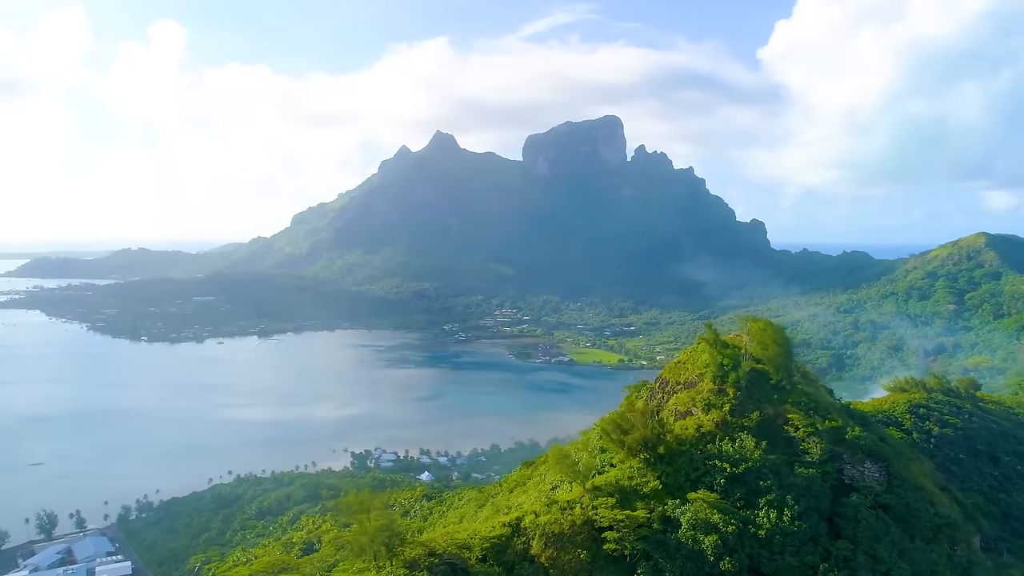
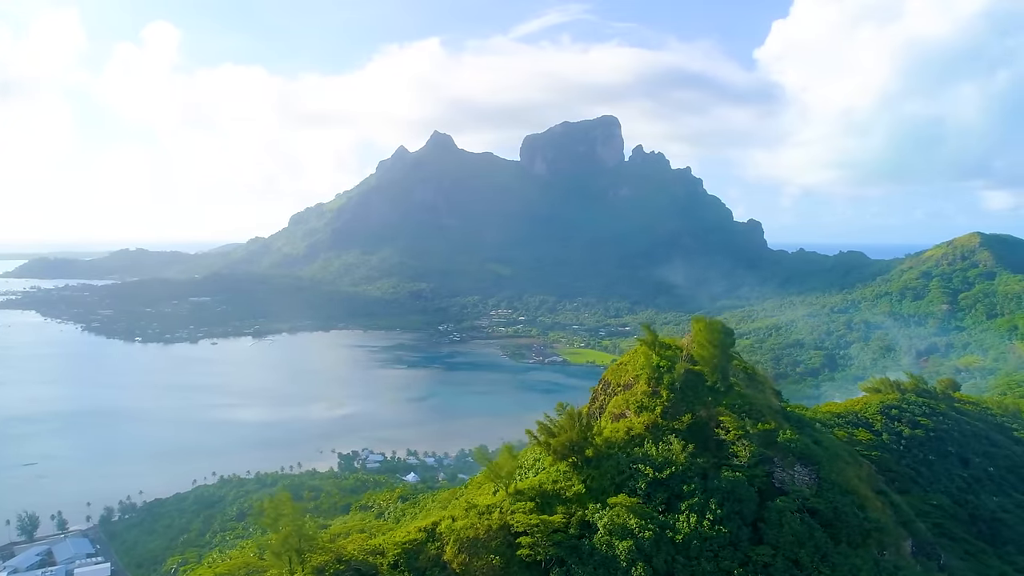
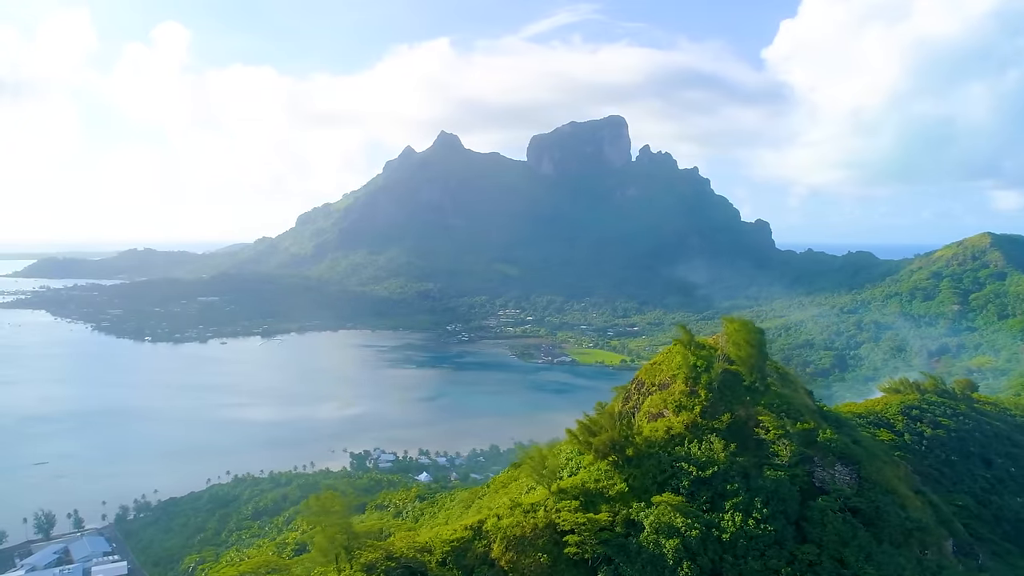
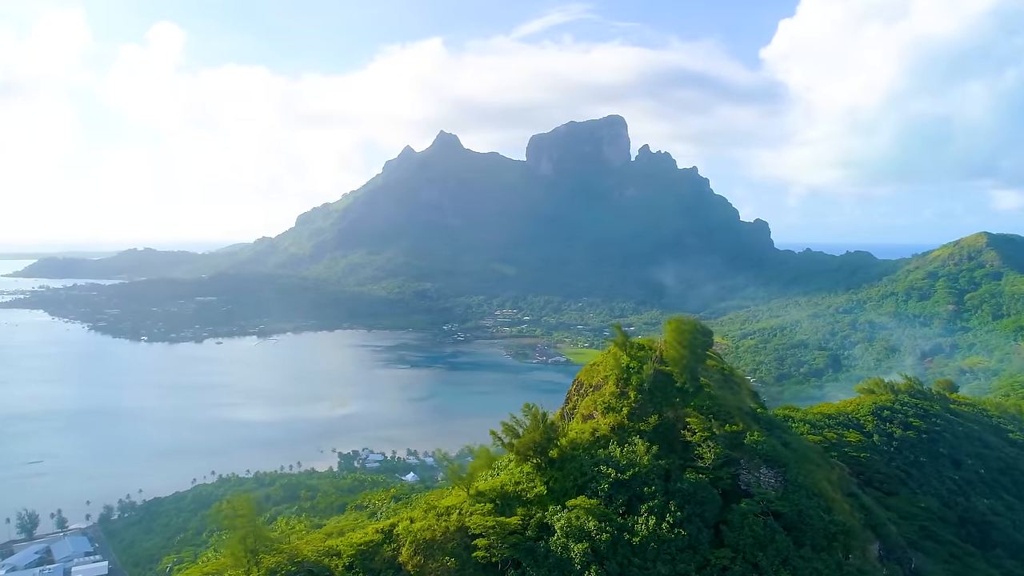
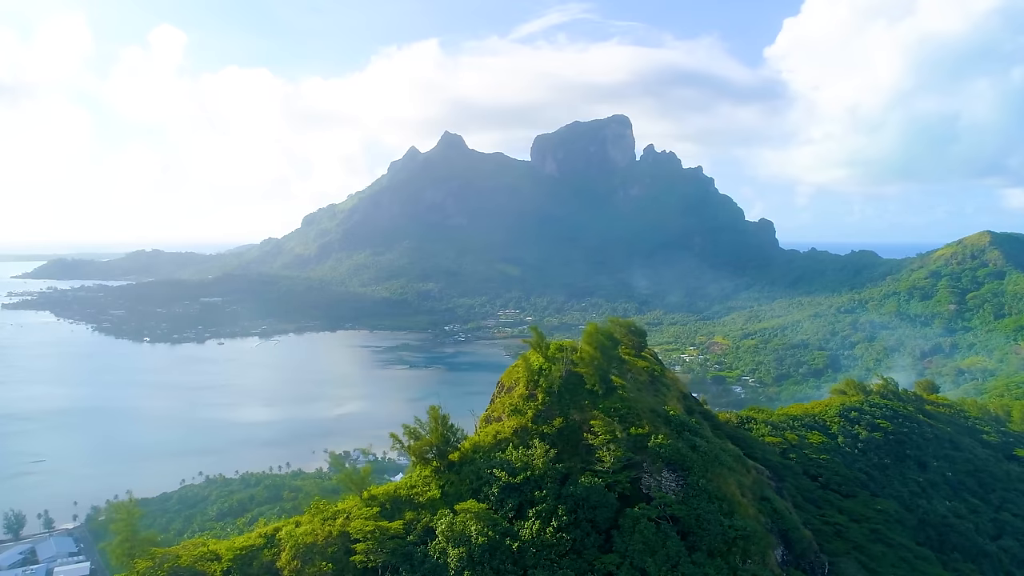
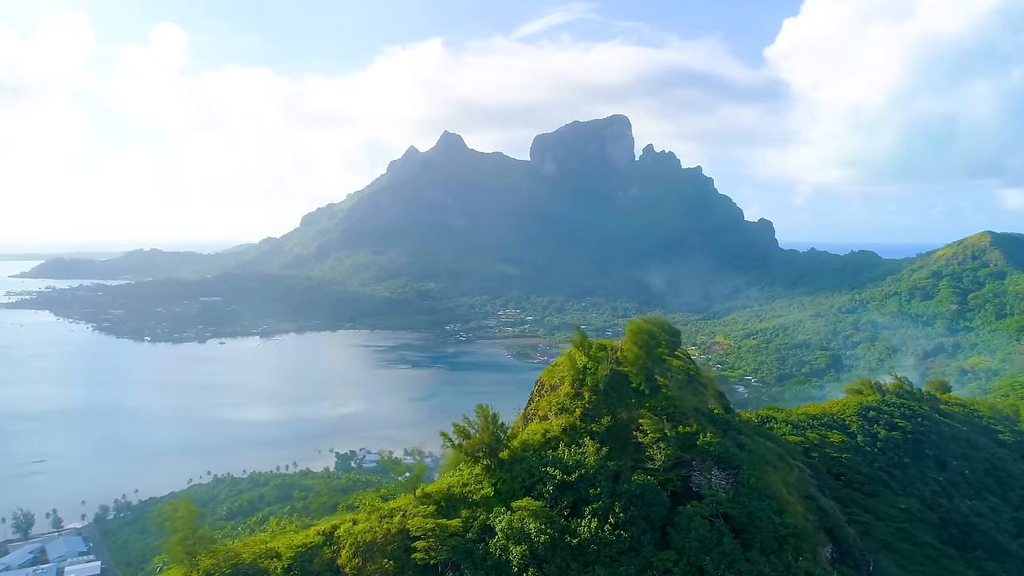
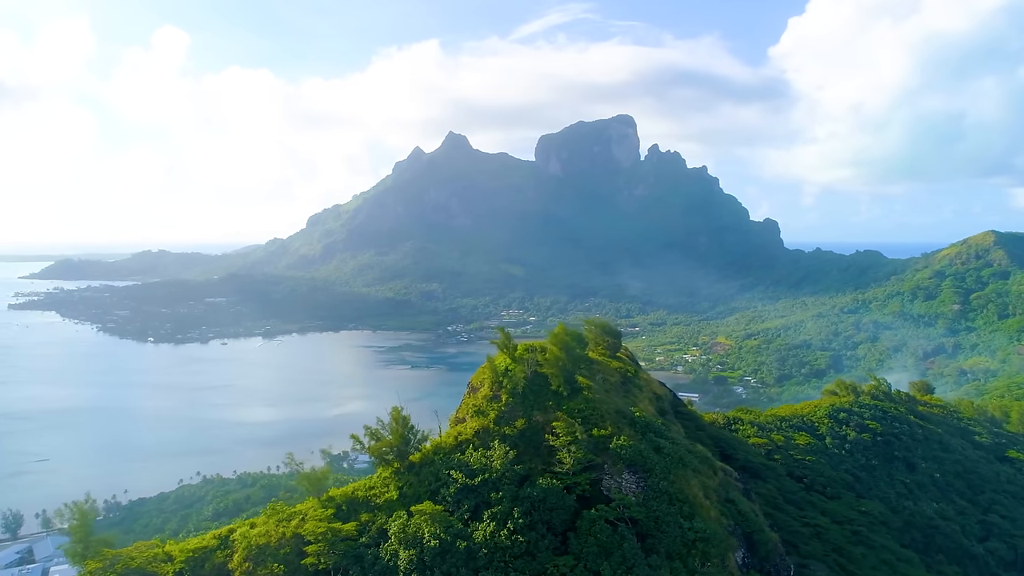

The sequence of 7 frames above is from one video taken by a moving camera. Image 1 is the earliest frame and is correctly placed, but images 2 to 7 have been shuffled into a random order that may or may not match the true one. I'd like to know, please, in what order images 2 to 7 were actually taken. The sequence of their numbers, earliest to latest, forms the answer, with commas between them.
3, 2, 4, 6, 5, 7
